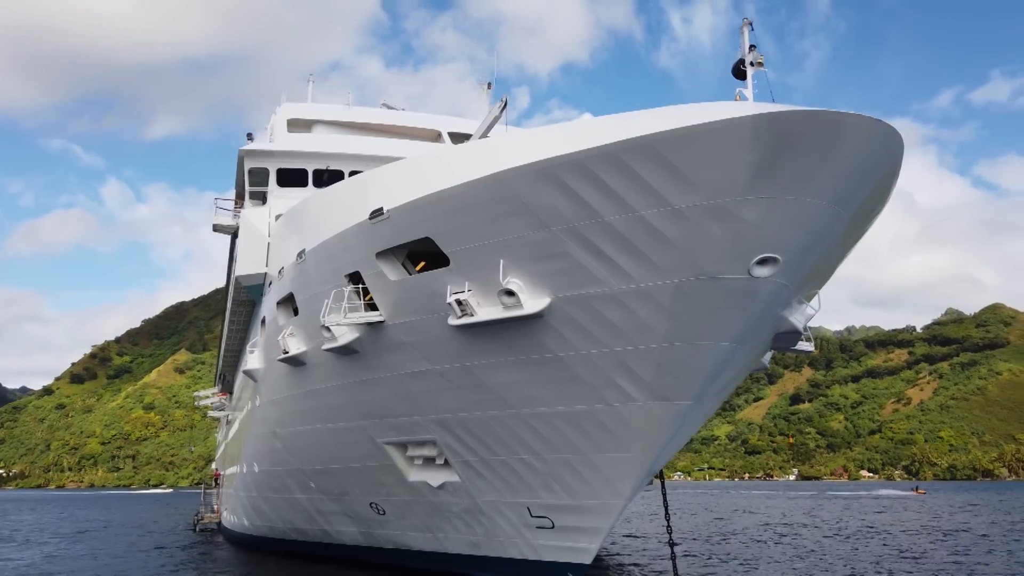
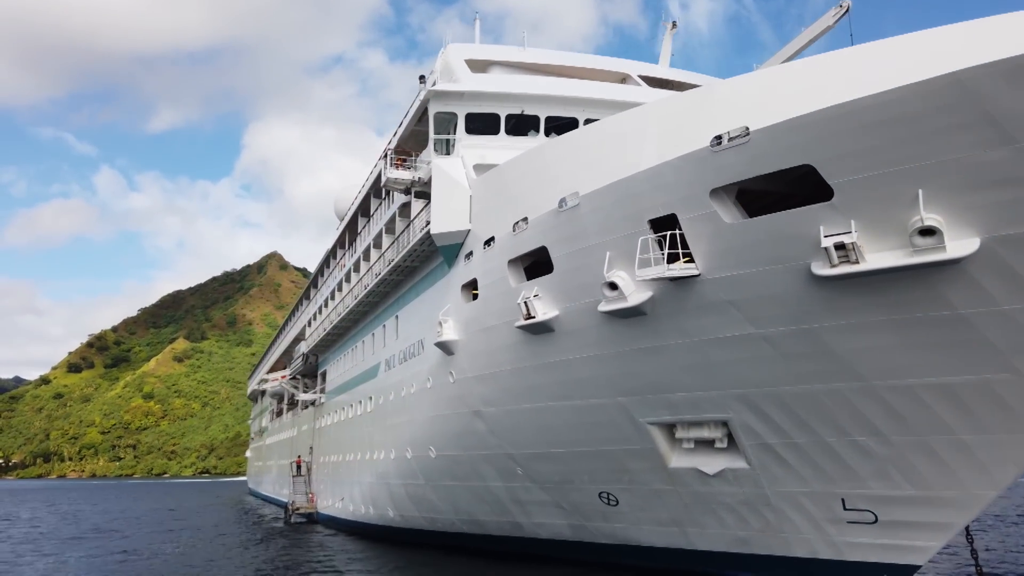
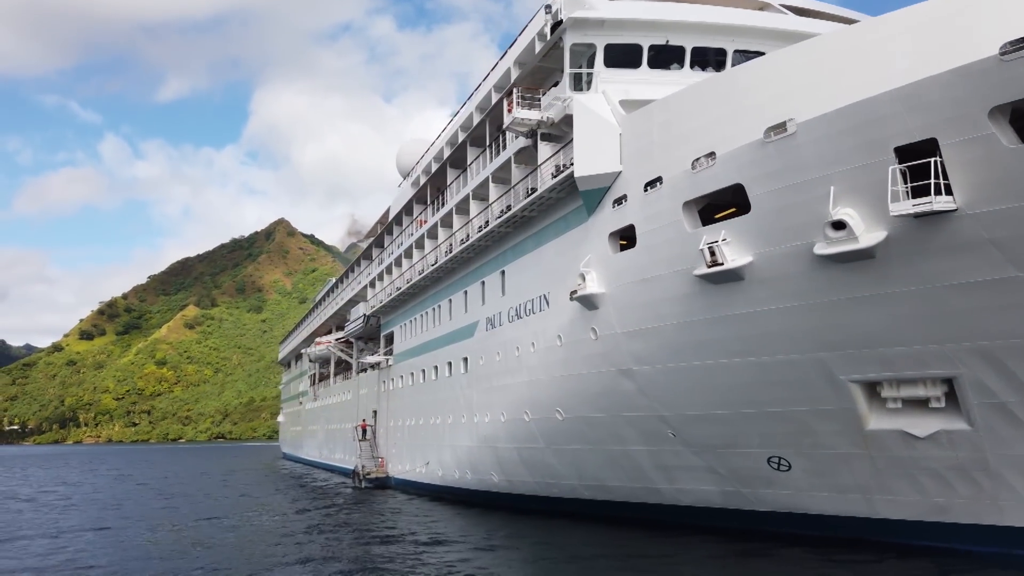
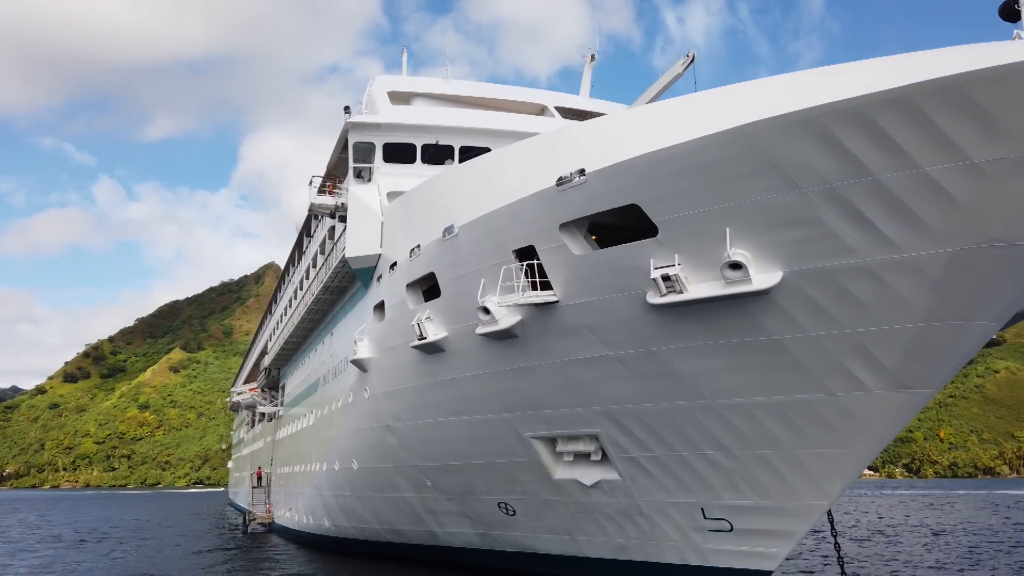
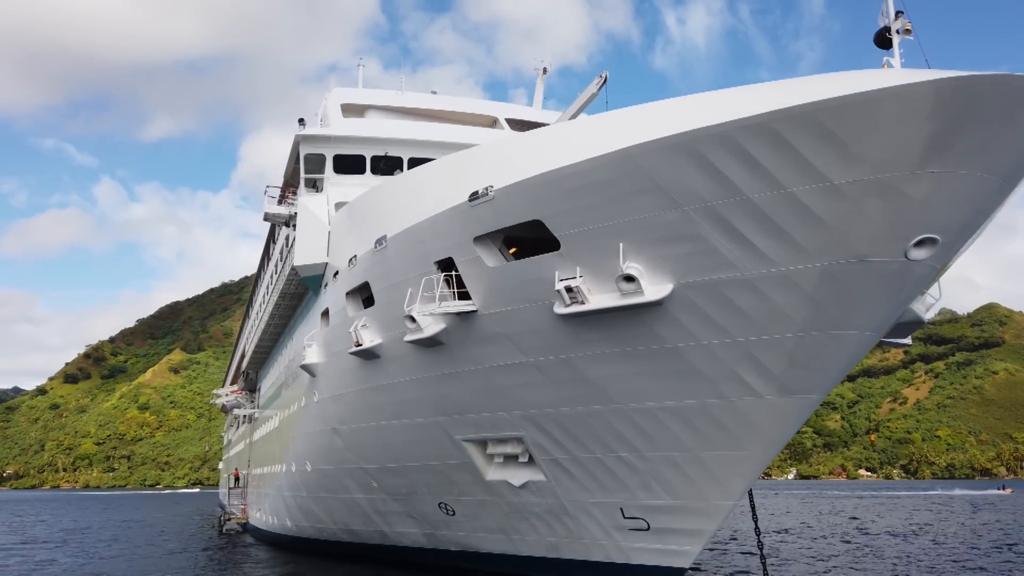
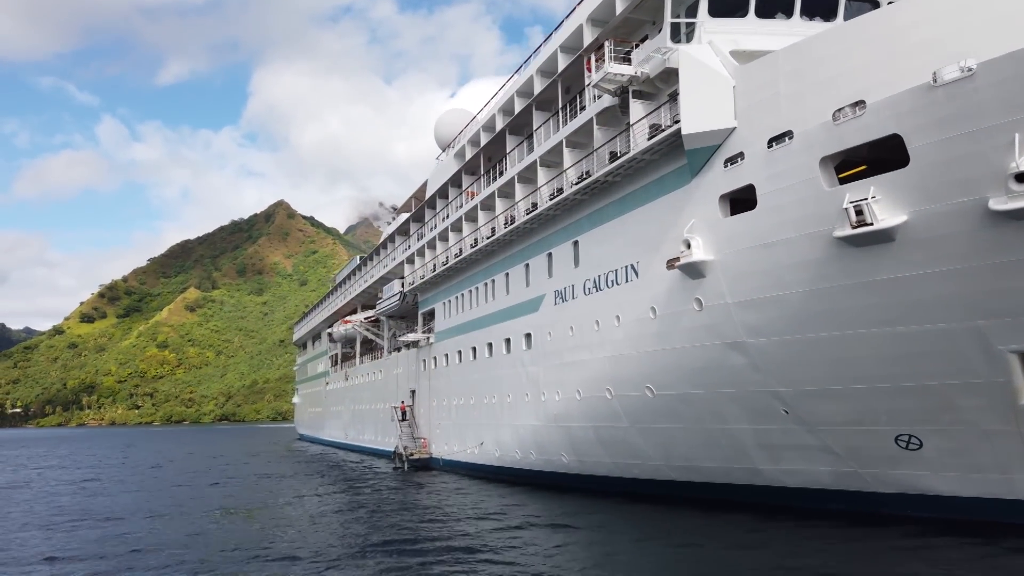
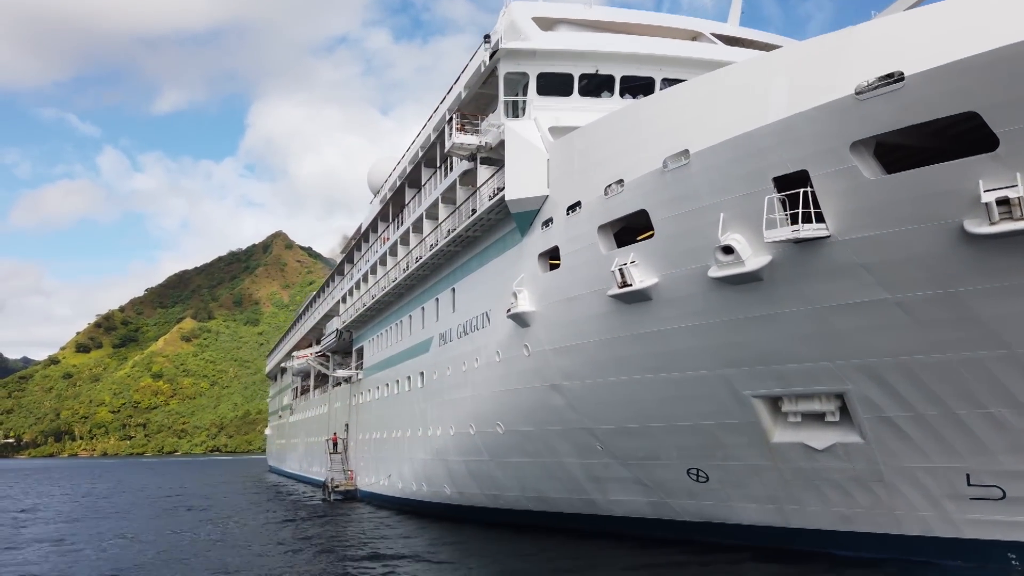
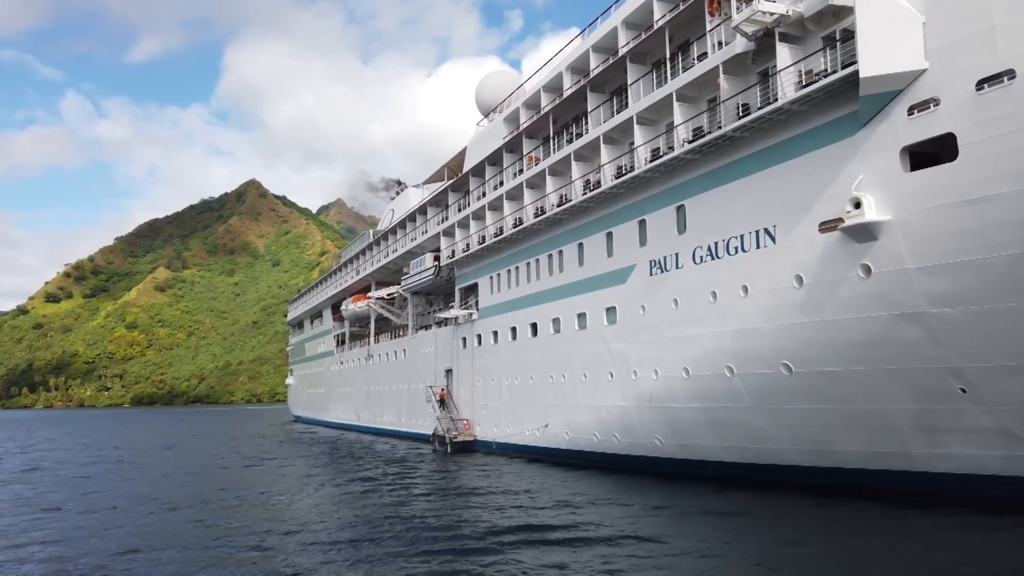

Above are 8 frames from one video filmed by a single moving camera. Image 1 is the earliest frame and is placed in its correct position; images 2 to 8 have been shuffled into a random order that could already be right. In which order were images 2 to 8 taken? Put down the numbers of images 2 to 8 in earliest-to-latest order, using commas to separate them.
5, 4, 2, 7, 3, 6, 8
